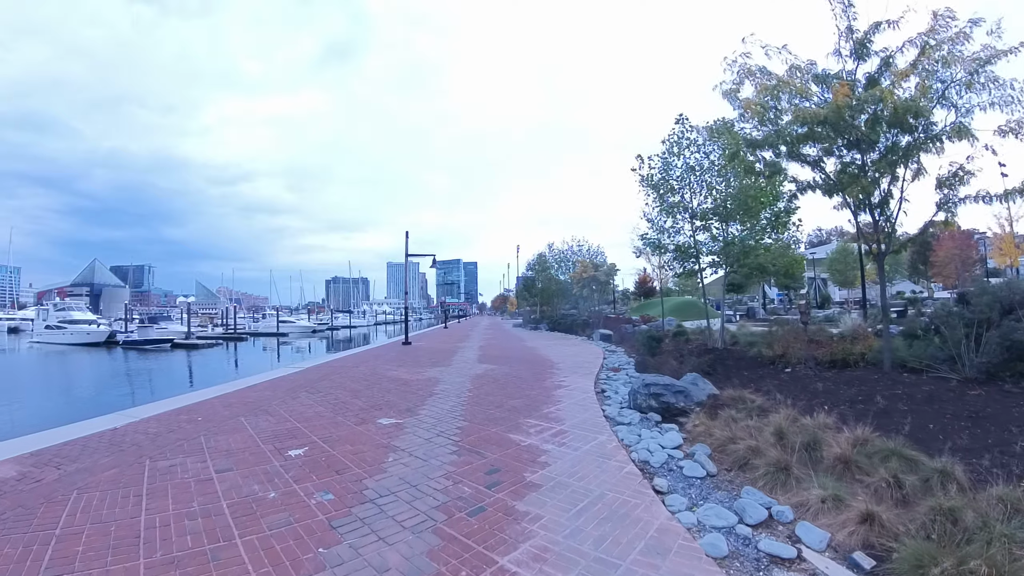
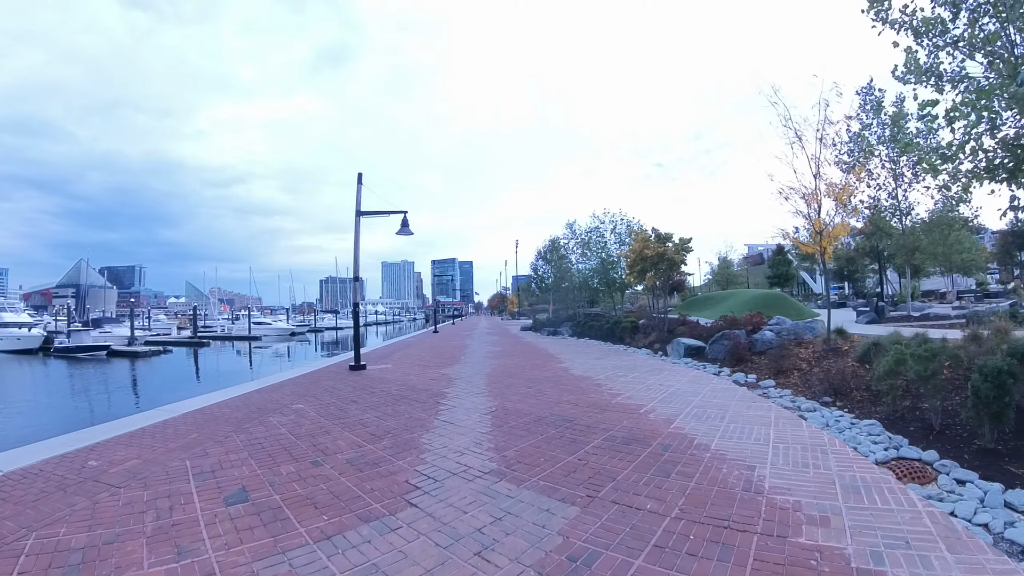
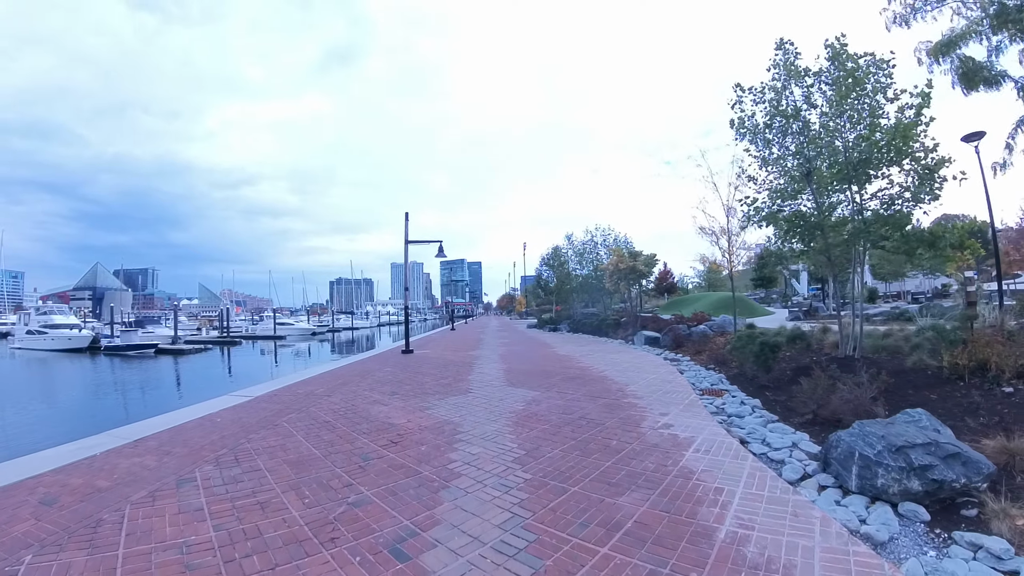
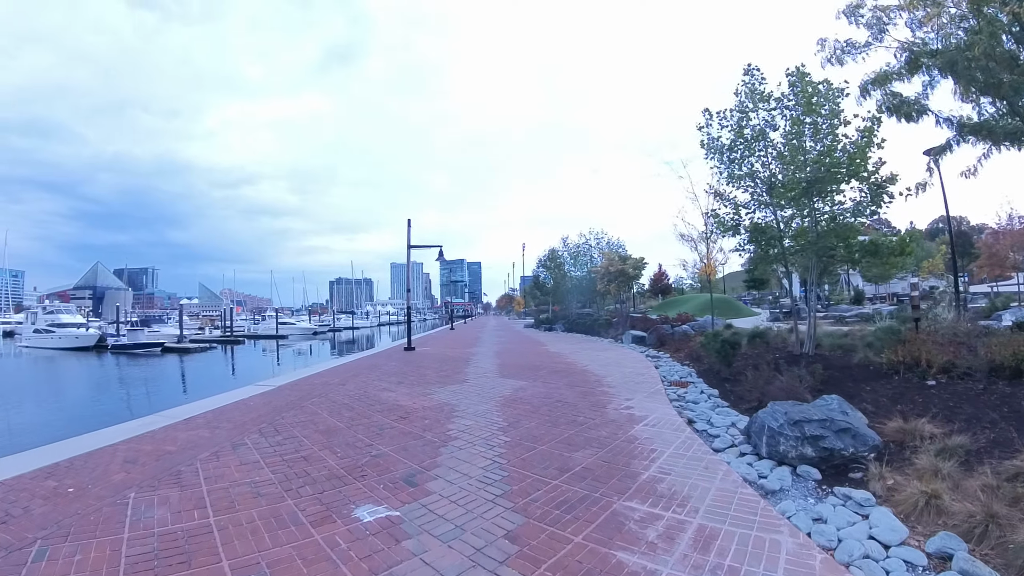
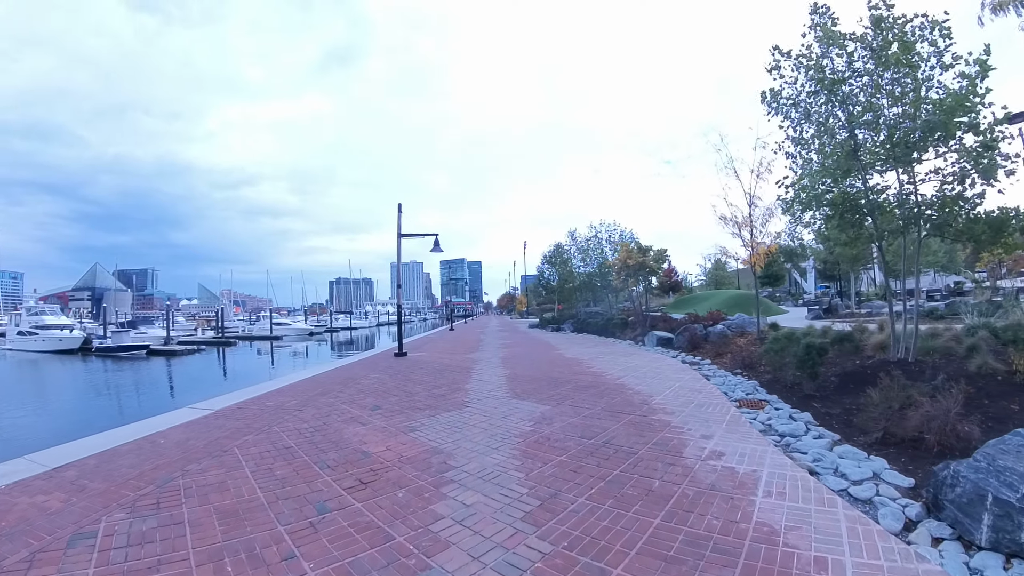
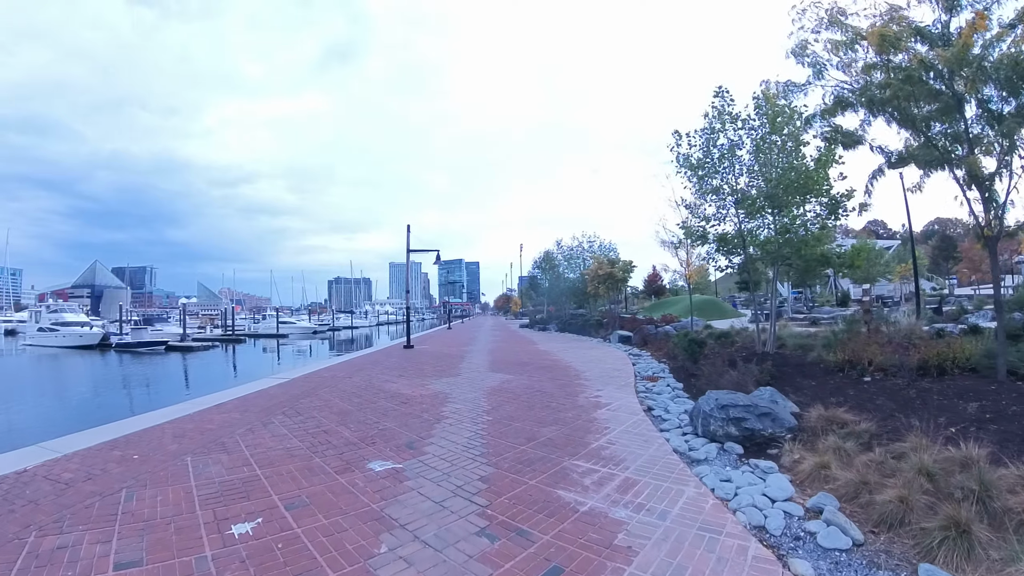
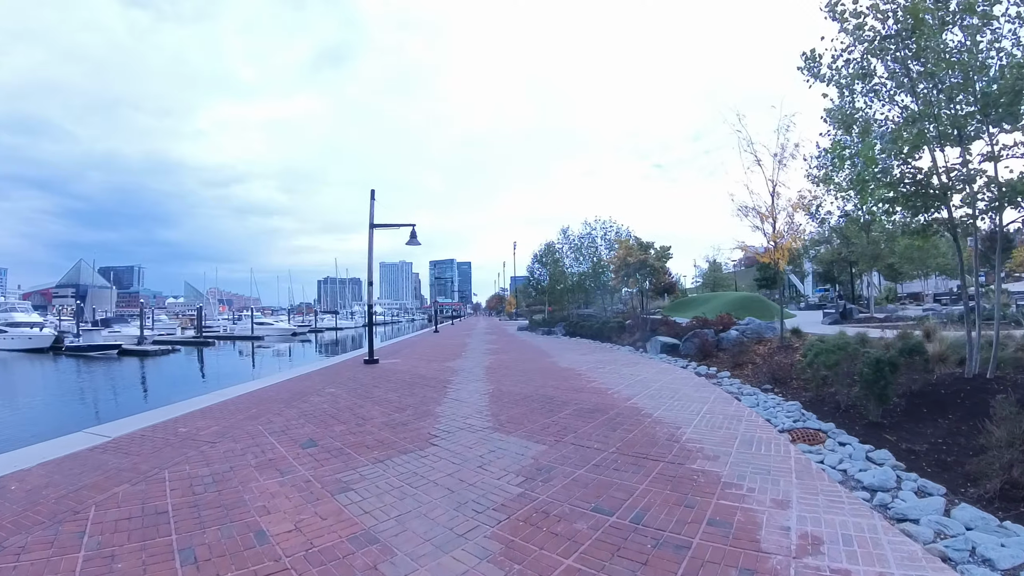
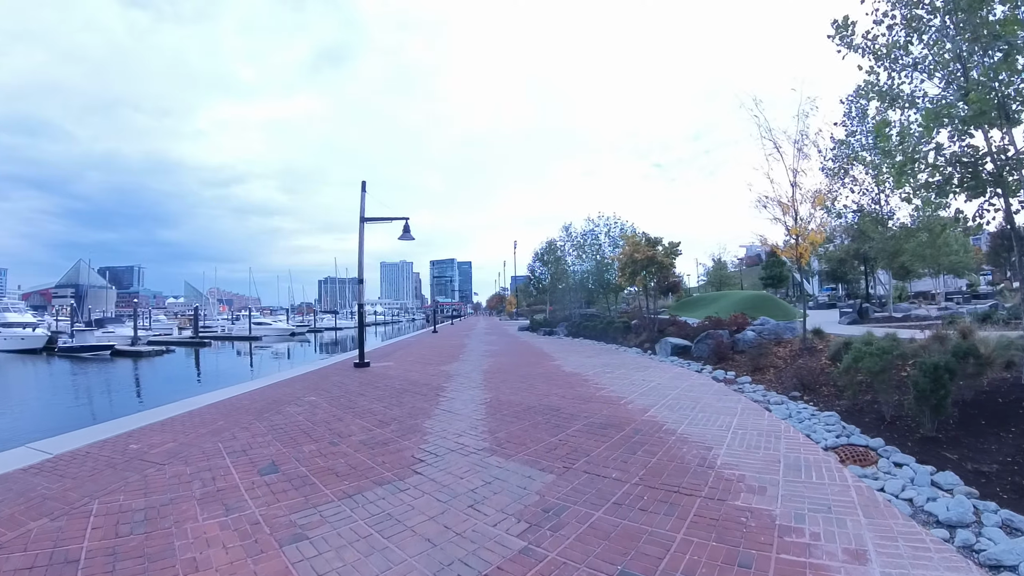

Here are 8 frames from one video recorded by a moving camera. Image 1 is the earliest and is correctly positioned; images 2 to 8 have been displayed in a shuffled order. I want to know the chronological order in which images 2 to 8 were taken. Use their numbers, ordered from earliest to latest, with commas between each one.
6, 4, 3, 5, 7, 8, 2
